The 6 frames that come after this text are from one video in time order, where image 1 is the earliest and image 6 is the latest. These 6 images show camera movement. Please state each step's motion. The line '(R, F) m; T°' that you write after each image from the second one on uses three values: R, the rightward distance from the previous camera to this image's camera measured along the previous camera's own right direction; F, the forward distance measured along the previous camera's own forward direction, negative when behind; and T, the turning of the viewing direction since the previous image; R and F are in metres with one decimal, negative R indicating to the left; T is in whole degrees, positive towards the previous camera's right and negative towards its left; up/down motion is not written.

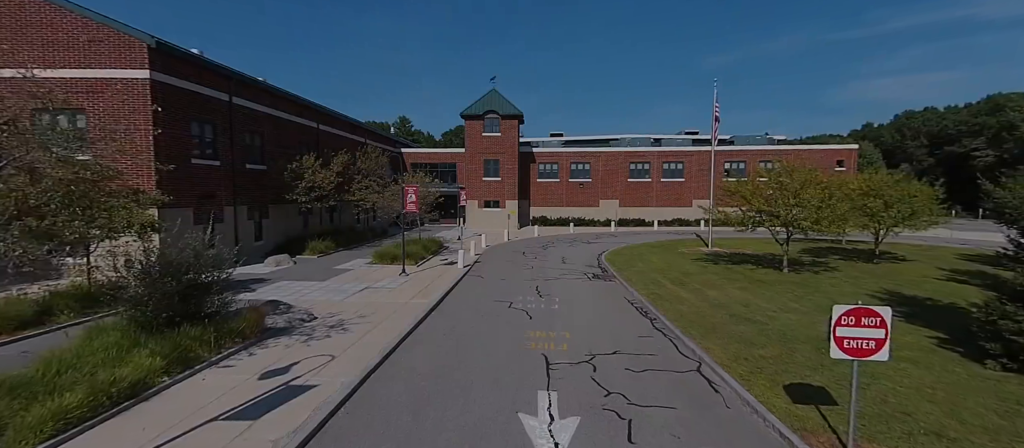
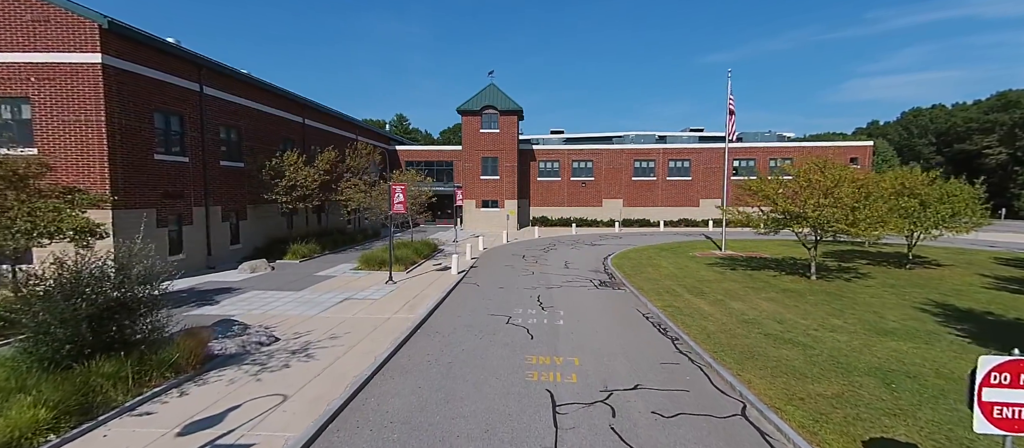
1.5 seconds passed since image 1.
(+0.1, +1.6) m; 0°
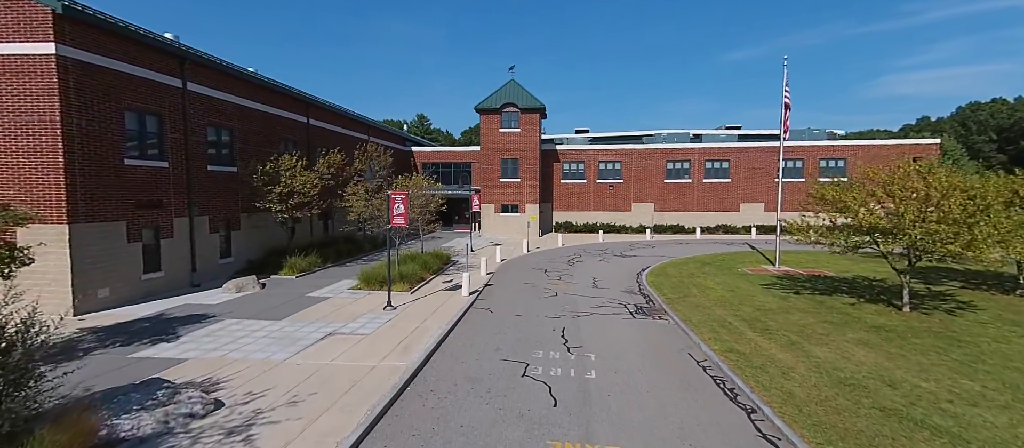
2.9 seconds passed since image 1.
(+0.1, +2.3) m; -3°
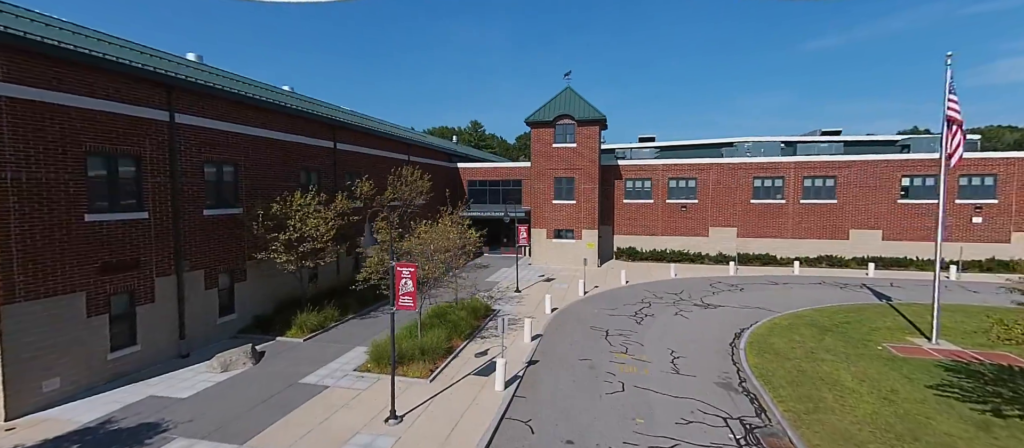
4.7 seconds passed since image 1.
(0.0, +3.7) m; -8°
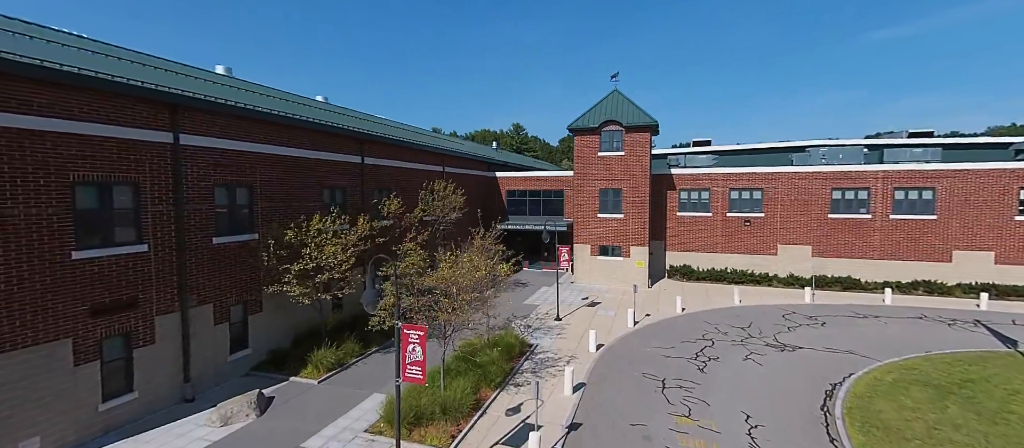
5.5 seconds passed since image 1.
(0.0, +2.0) m; -6°
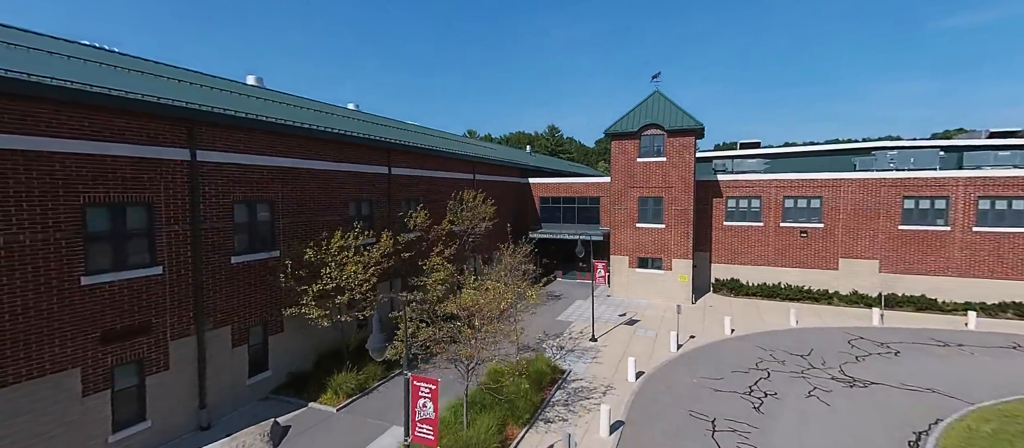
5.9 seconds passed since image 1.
(0.0, +1.1) m; -5°
